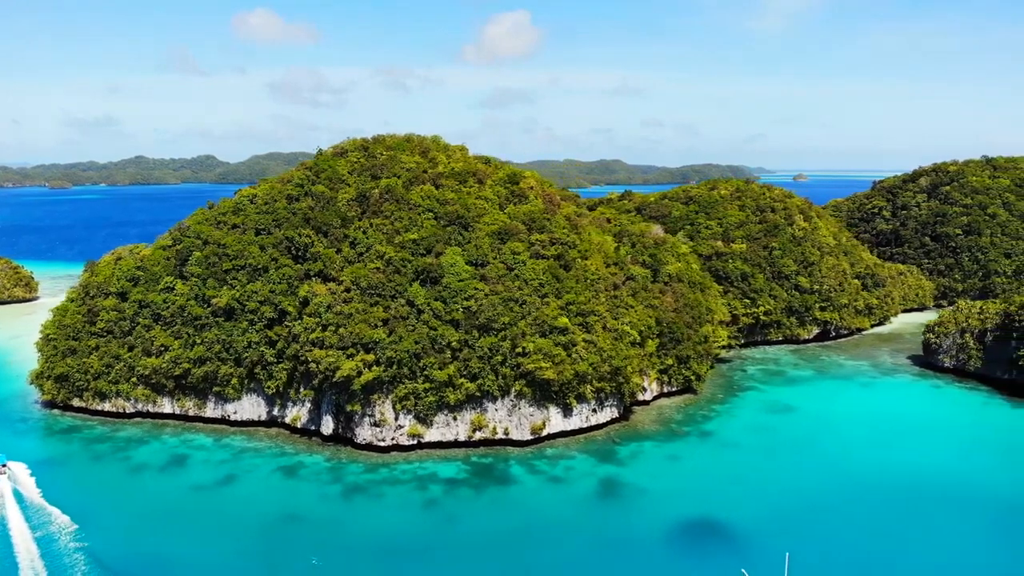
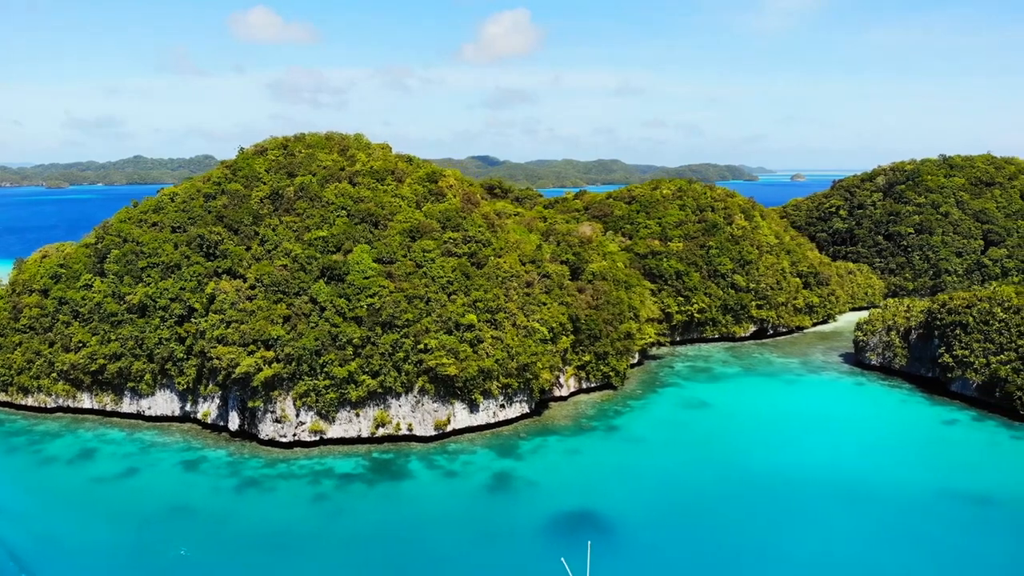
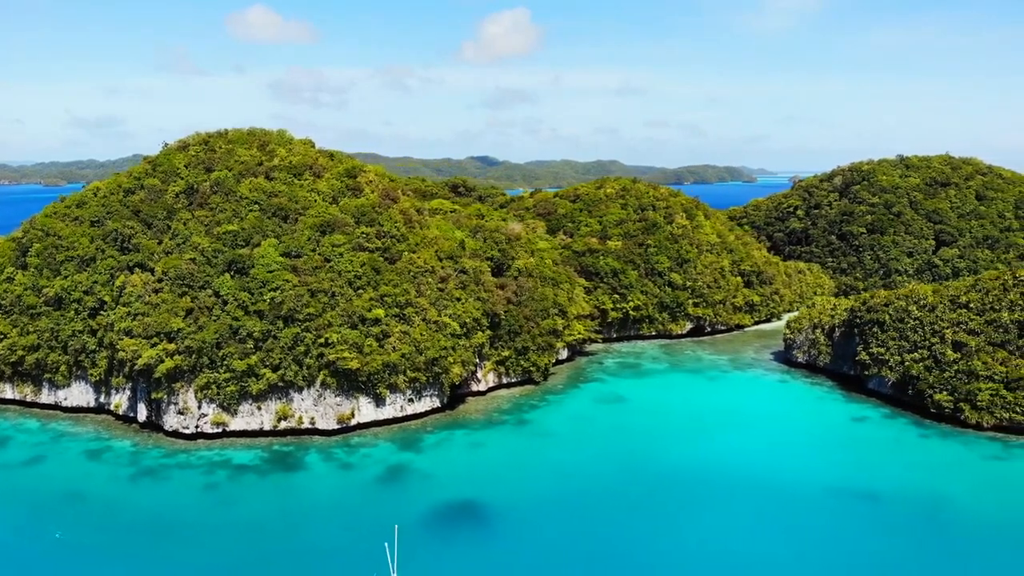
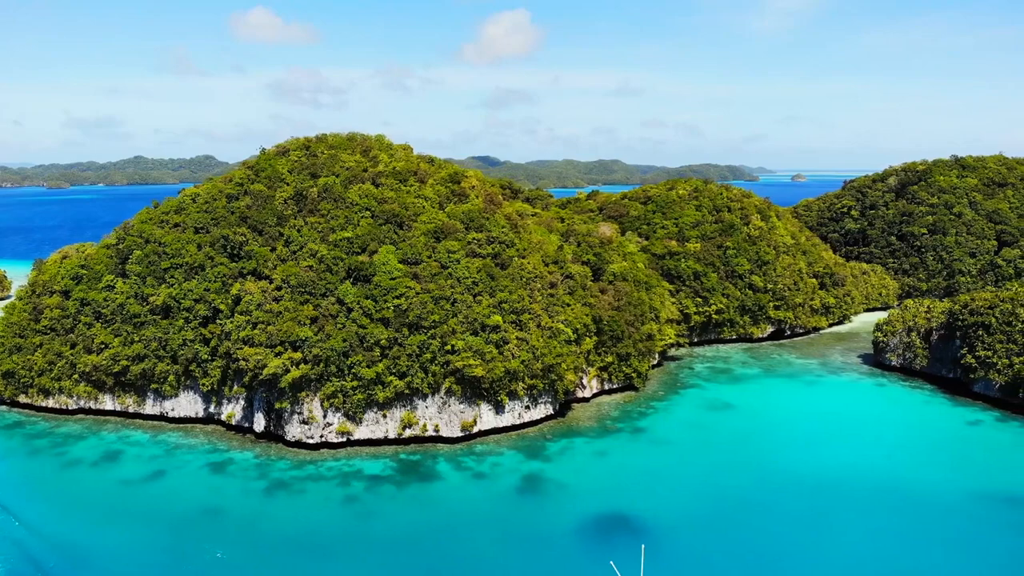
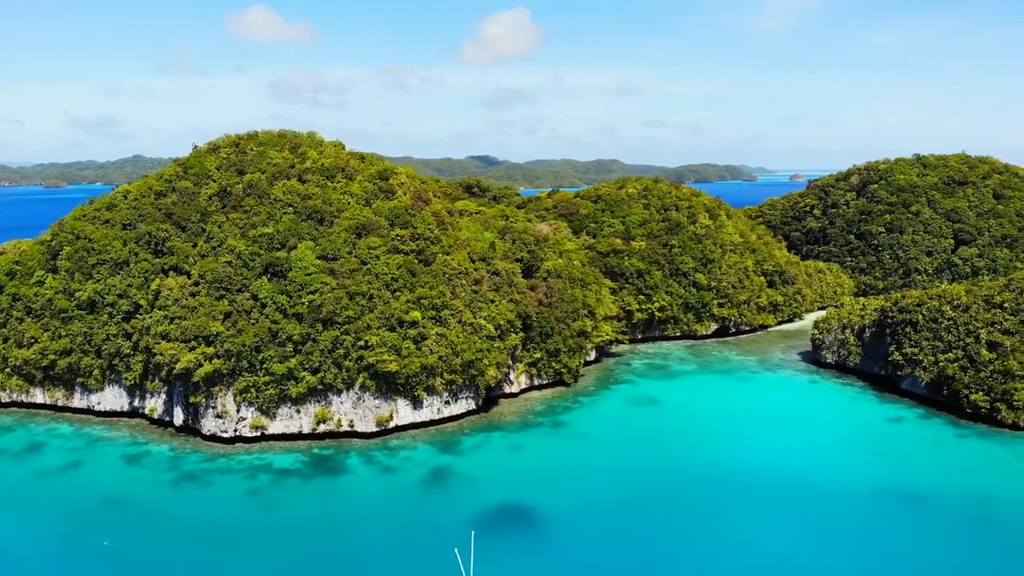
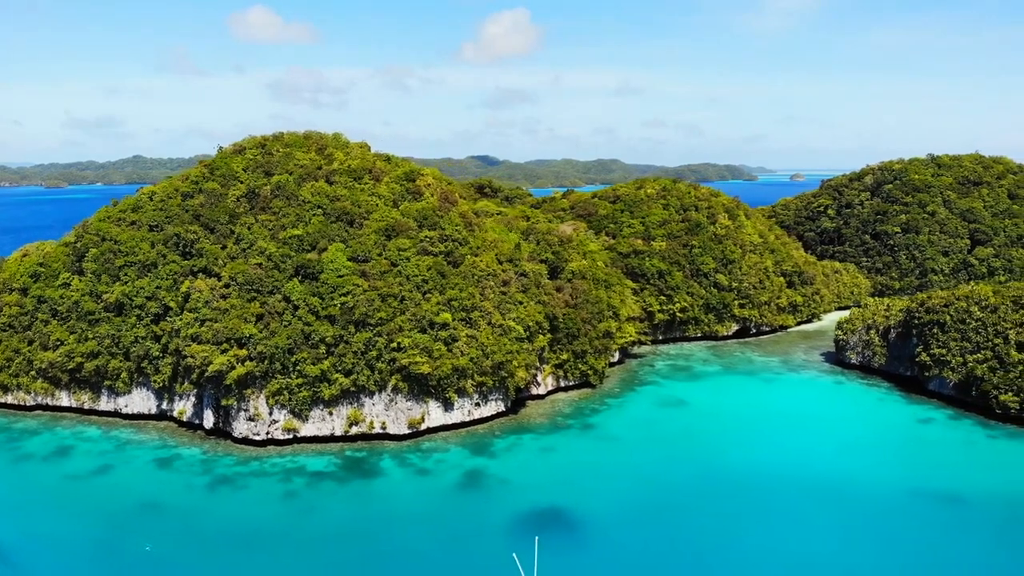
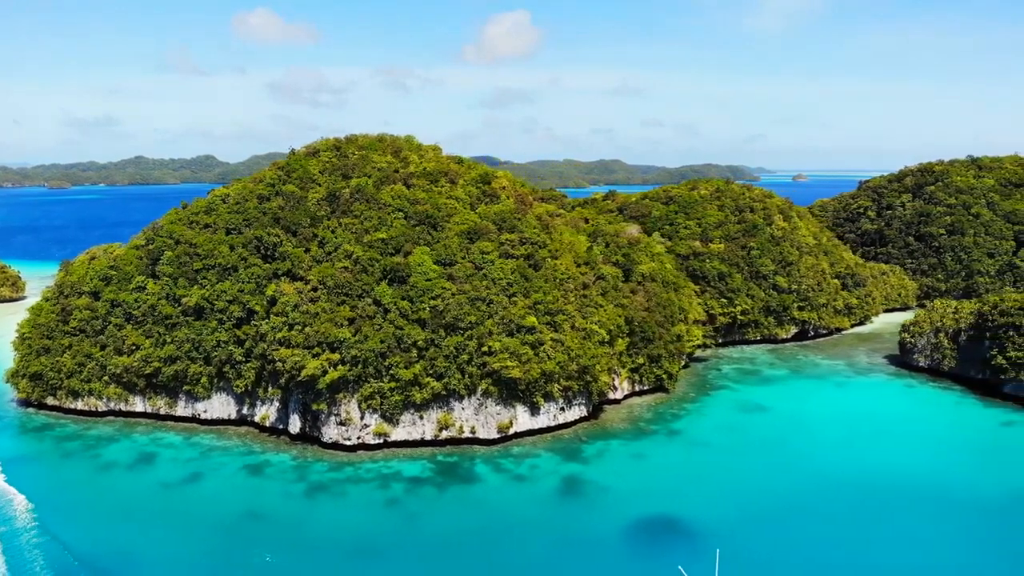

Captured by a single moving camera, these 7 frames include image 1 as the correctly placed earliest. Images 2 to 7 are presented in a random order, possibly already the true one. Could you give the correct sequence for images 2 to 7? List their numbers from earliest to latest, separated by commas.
7, 4, 2, 6, 5, 3
